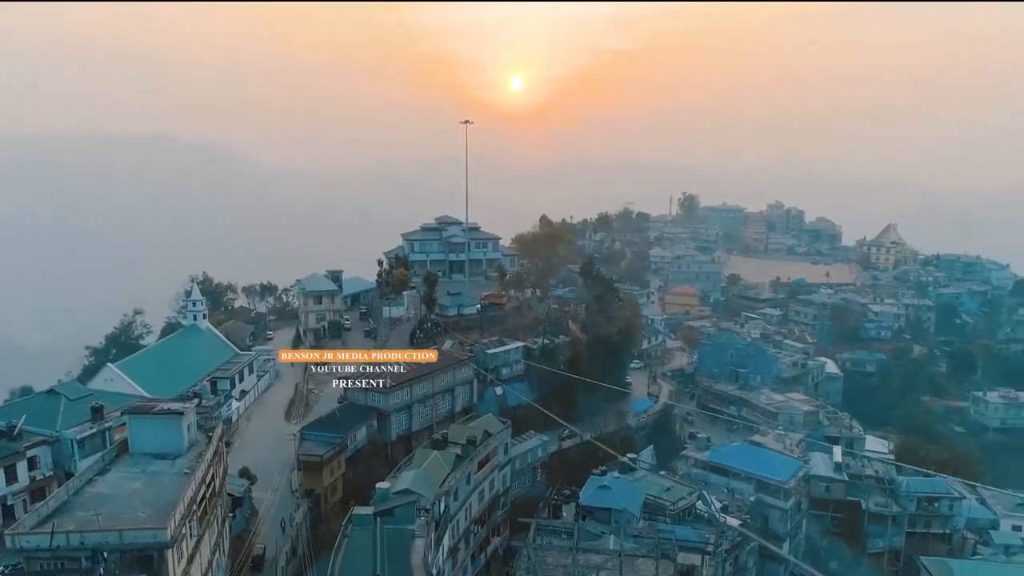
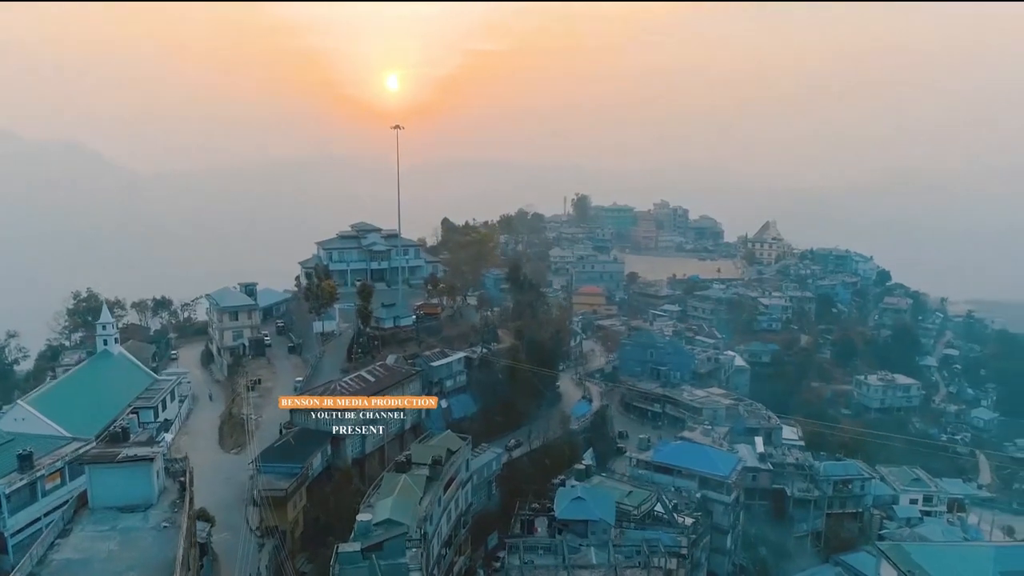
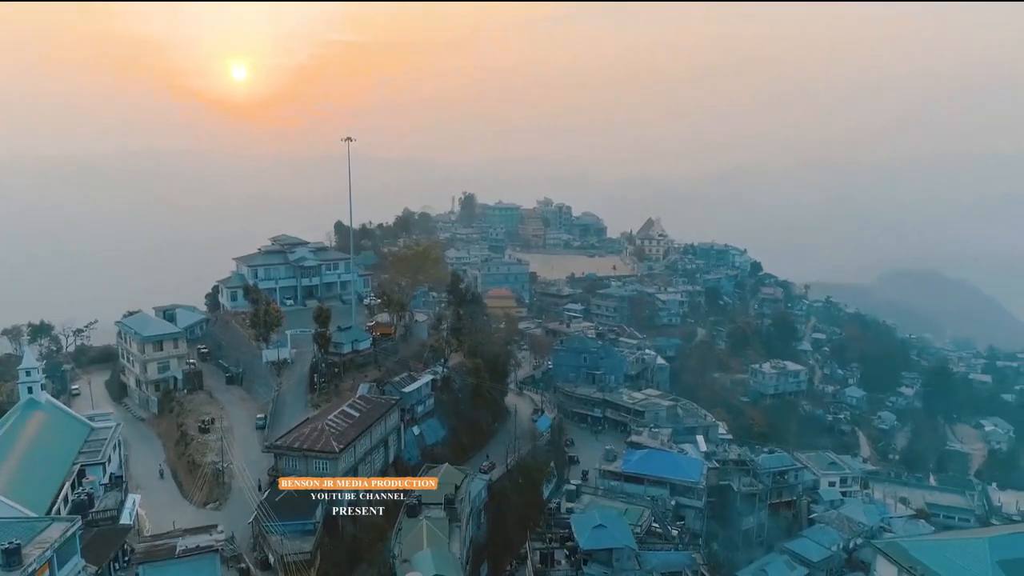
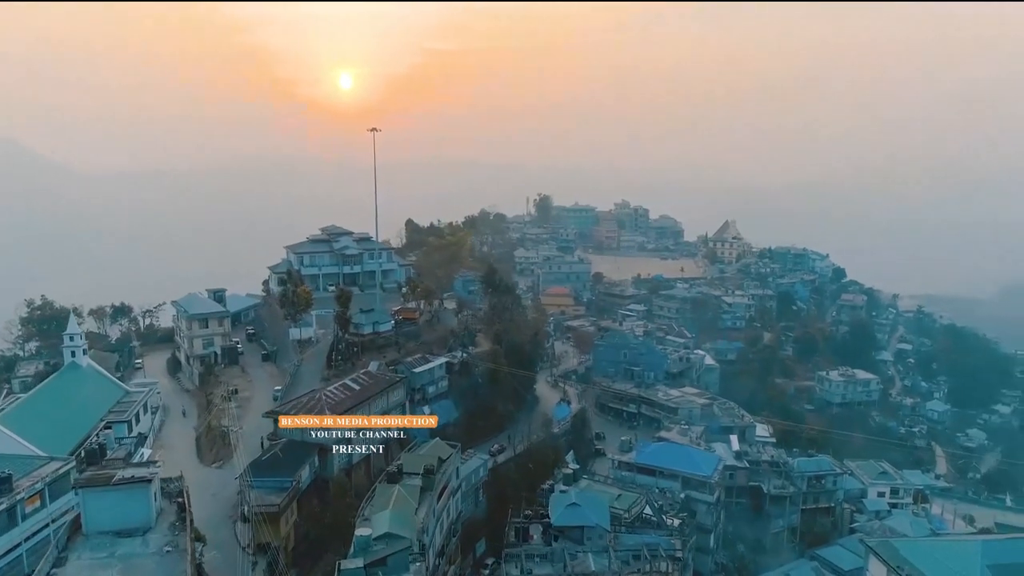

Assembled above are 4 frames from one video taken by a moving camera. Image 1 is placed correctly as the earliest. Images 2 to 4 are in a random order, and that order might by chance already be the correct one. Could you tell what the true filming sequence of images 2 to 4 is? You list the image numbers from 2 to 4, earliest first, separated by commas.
2, 4, 3
